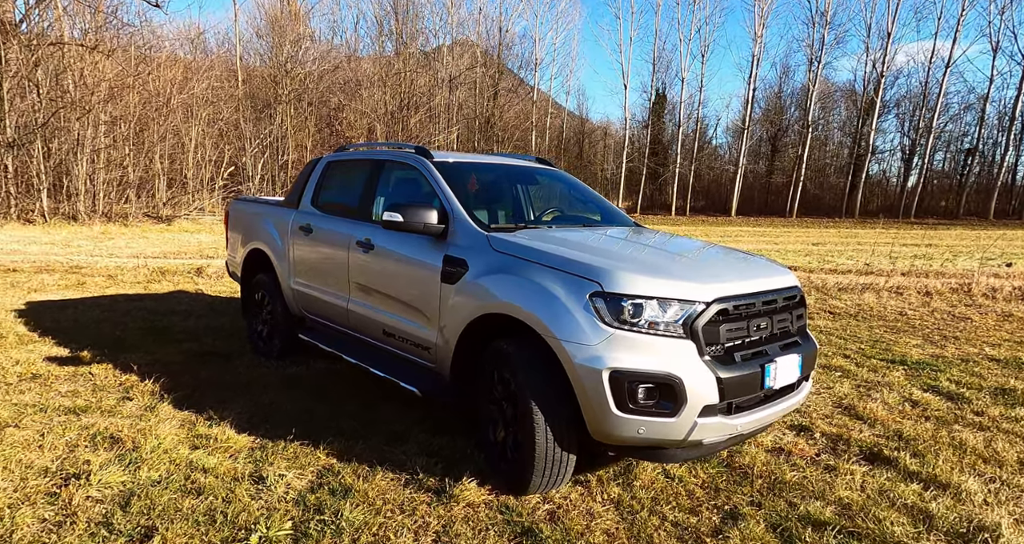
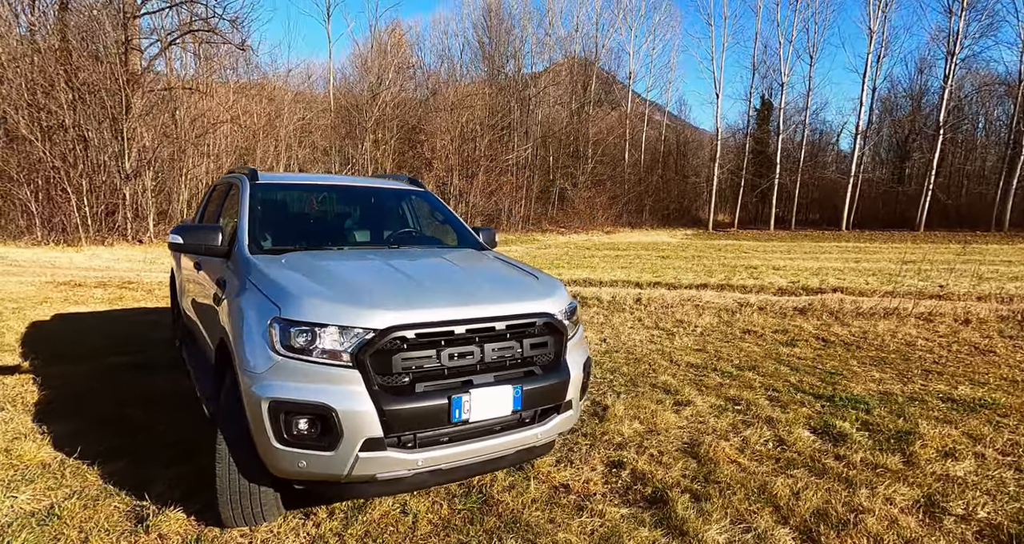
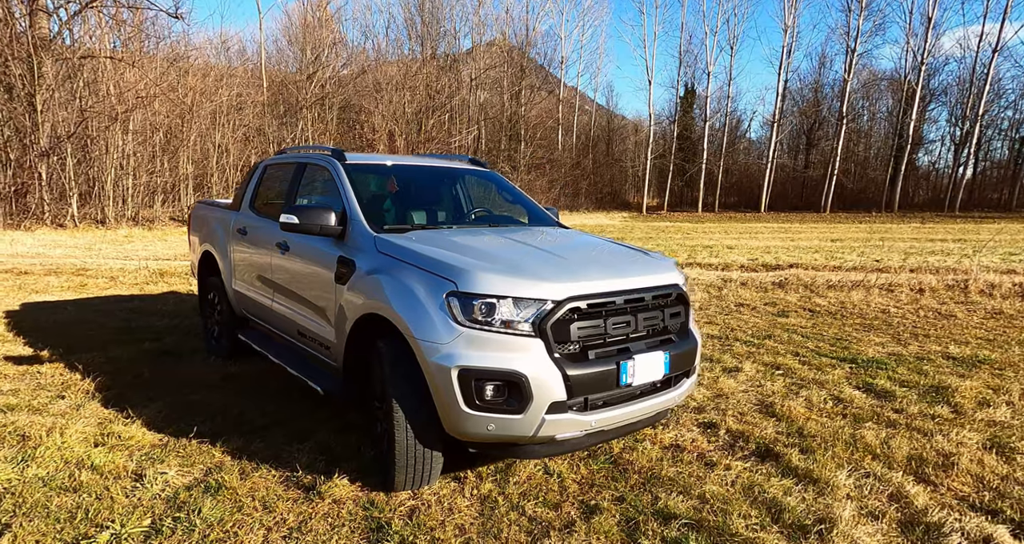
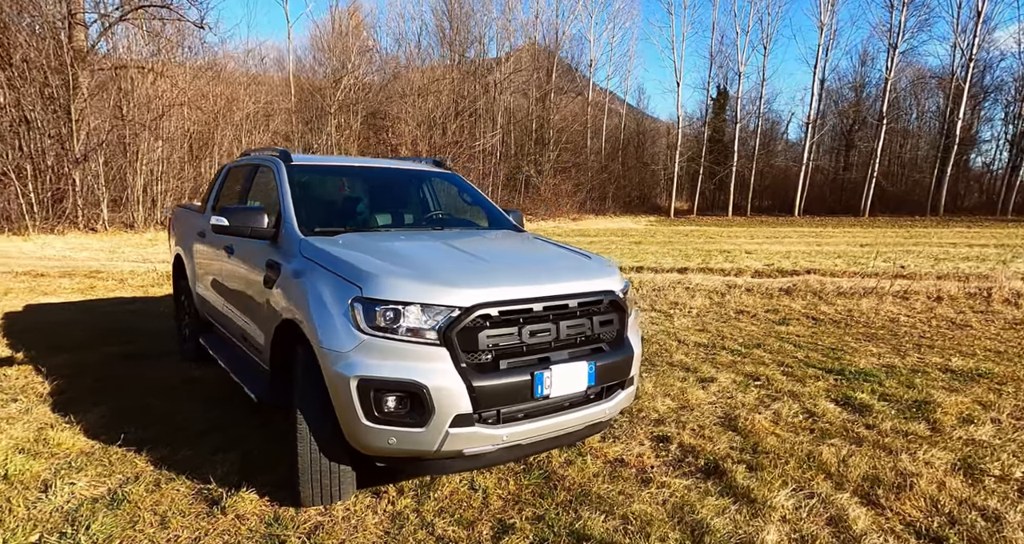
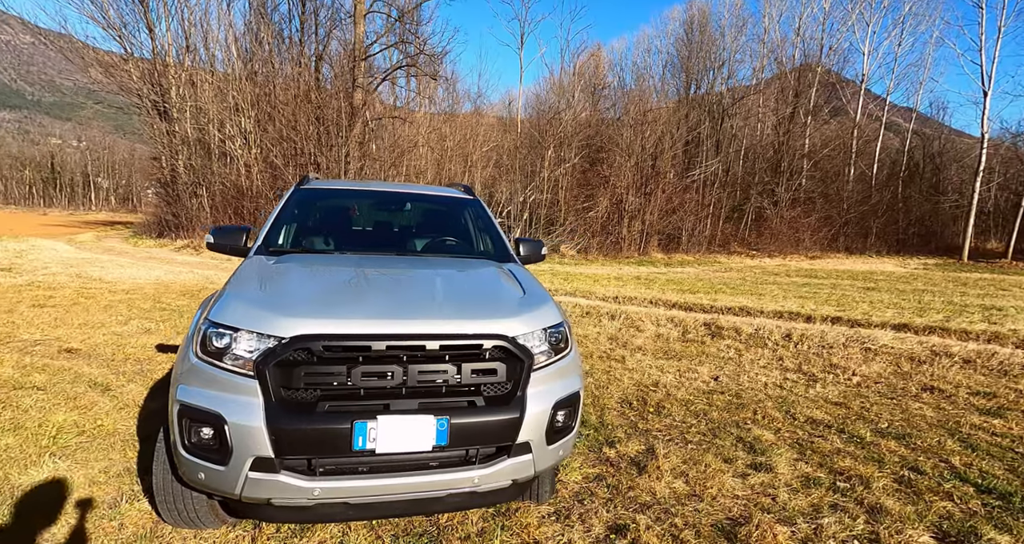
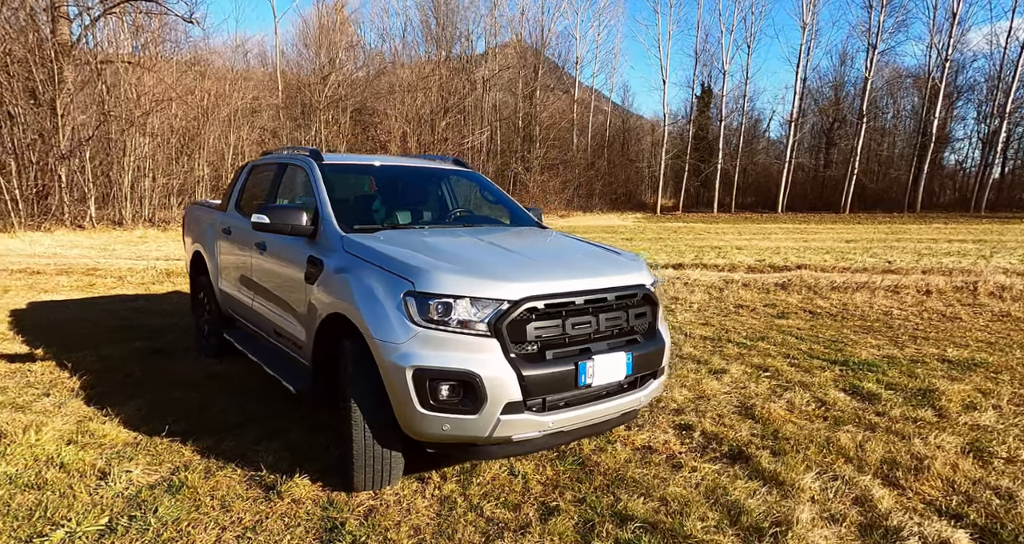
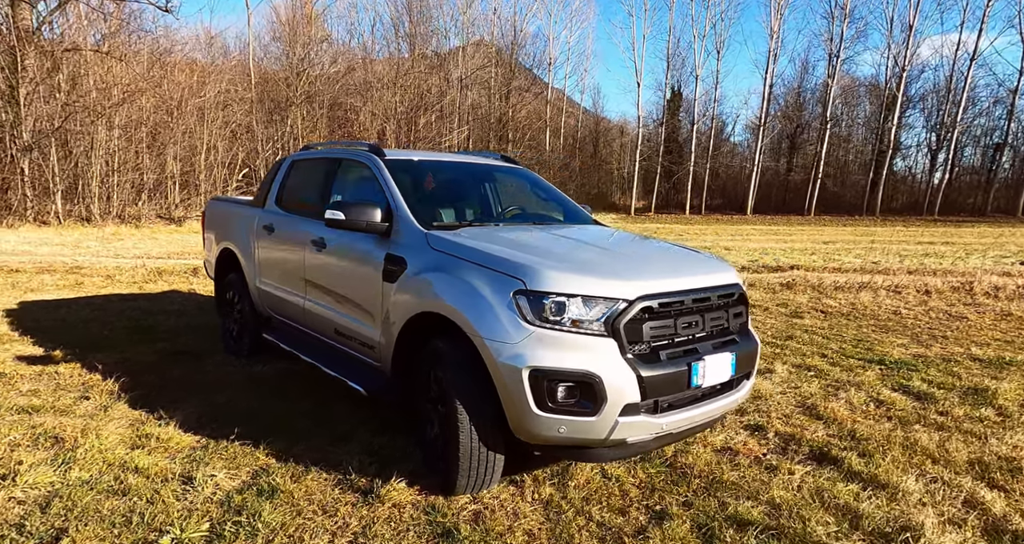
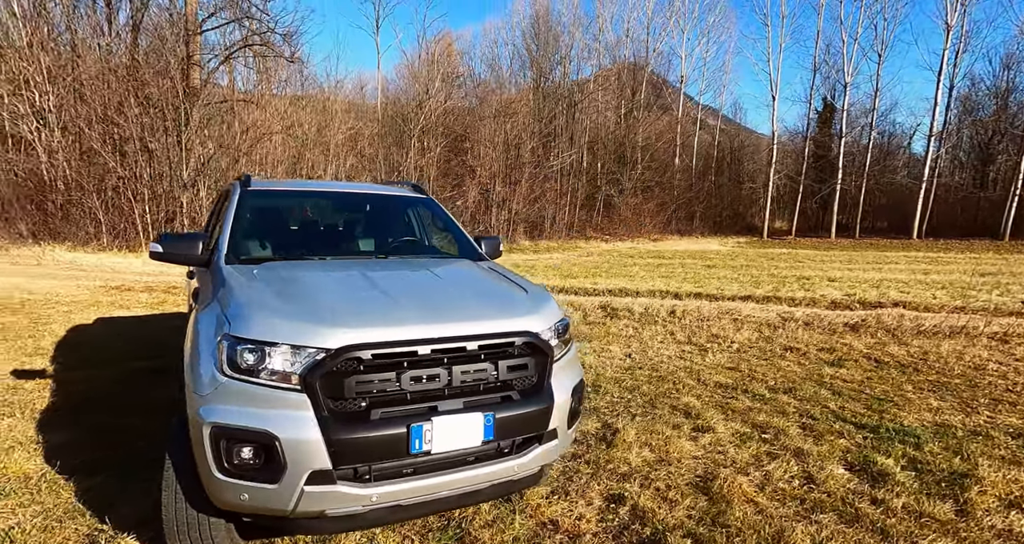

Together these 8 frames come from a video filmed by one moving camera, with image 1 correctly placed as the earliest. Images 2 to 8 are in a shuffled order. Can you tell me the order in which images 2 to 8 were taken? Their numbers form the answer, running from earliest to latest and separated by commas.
7, 3, 6, 4, 2, 8, 5
